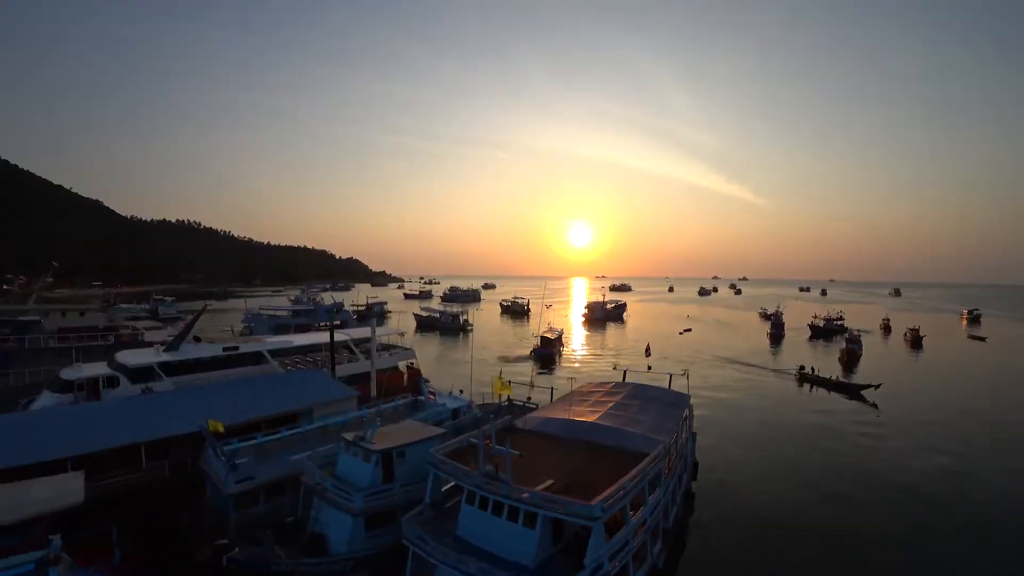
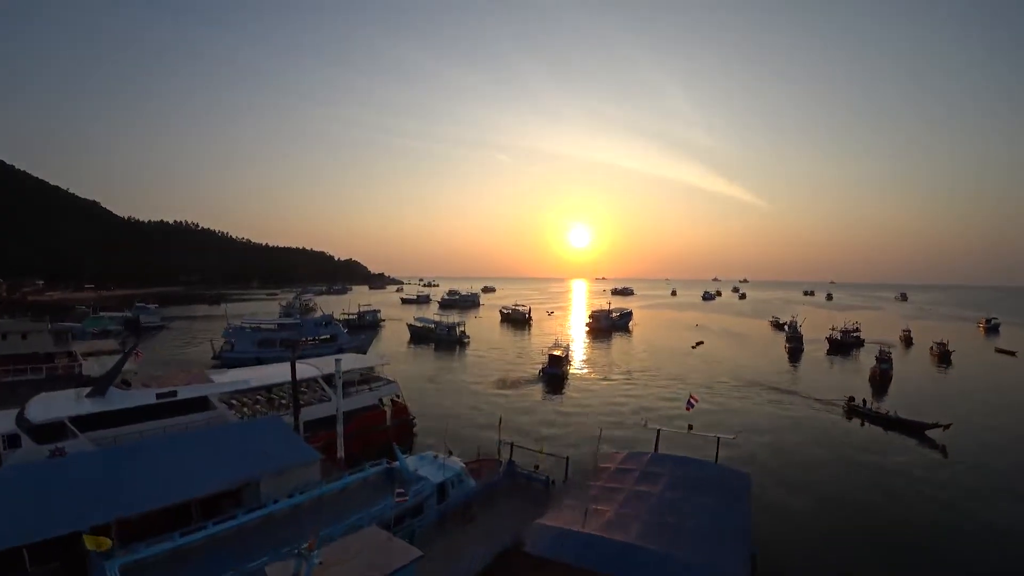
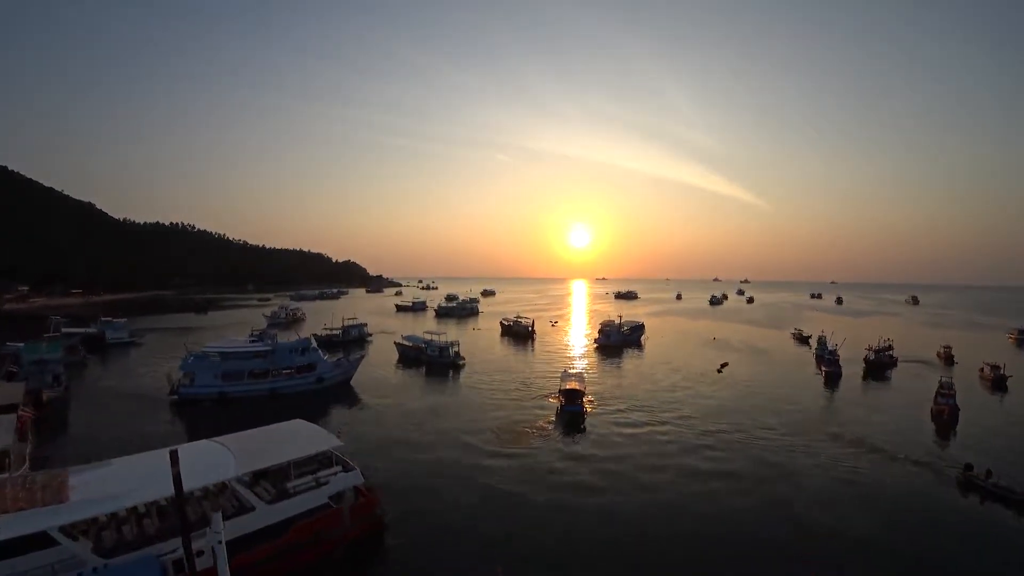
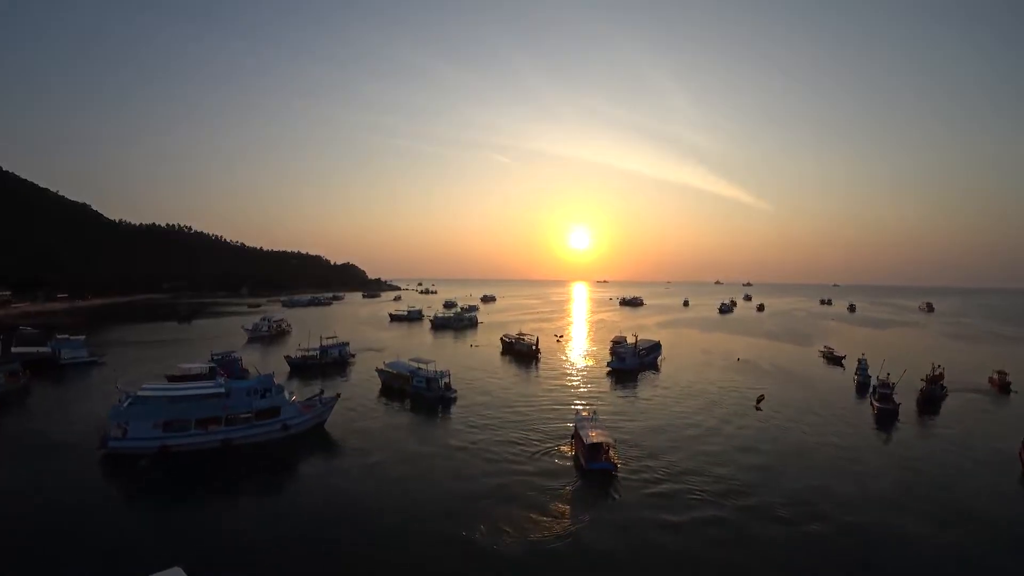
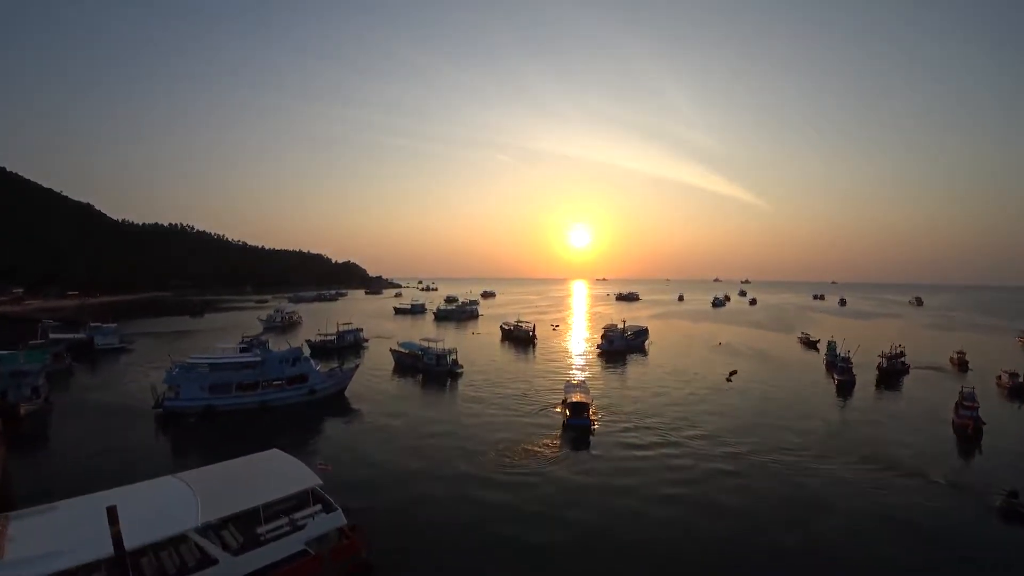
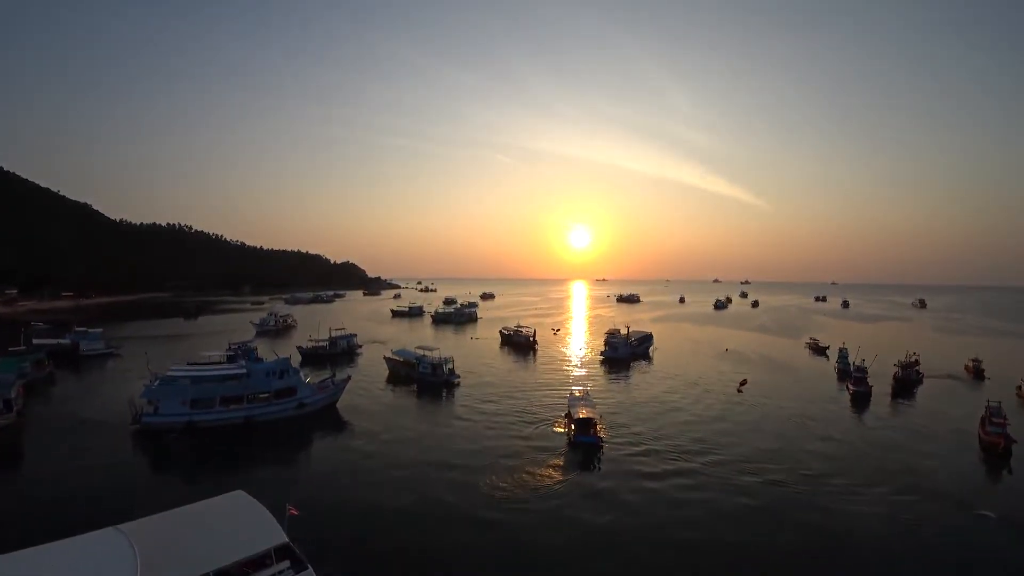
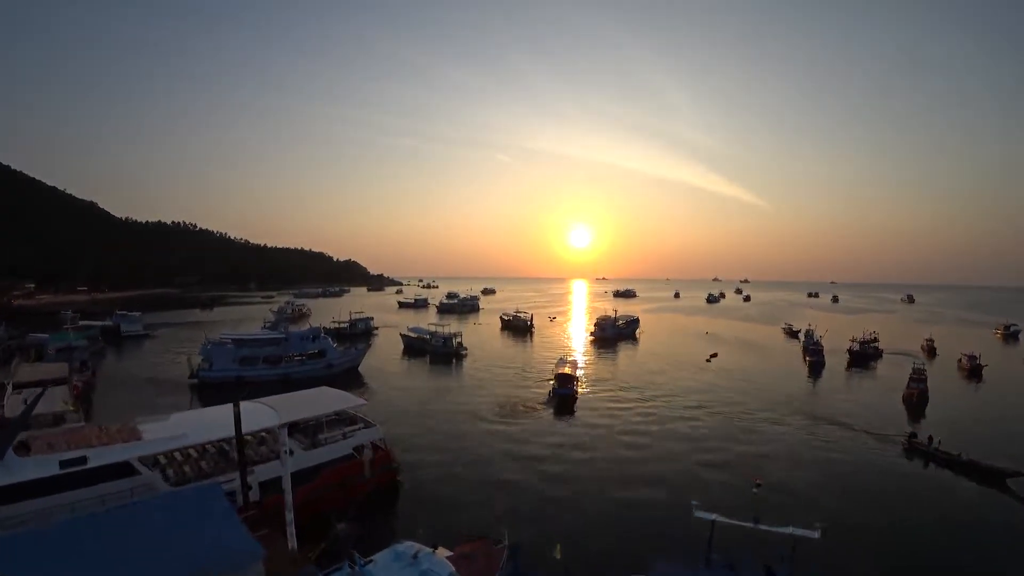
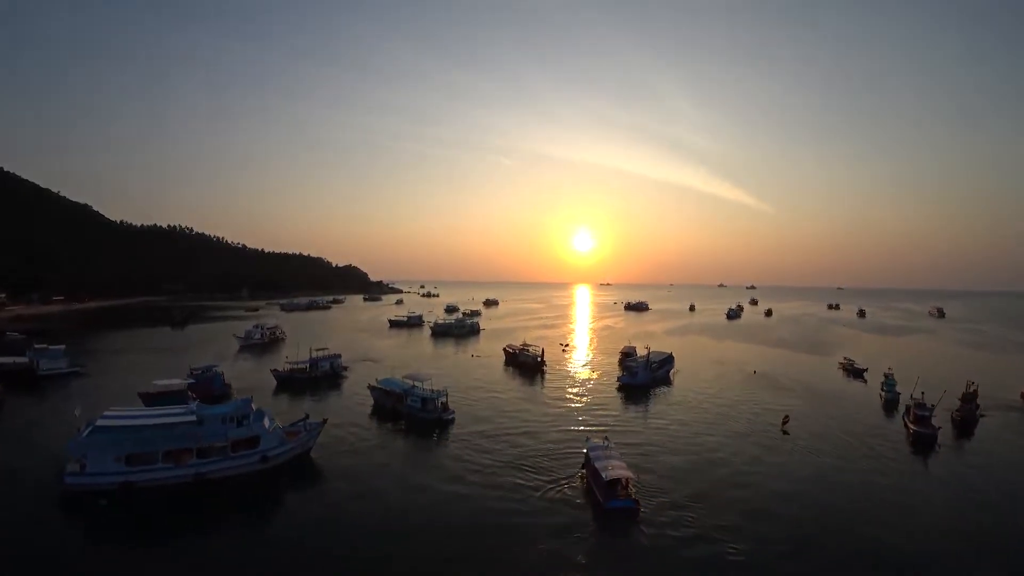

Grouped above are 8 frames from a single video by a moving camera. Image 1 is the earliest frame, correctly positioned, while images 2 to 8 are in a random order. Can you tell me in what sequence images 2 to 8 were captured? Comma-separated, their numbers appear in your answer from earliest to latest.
2, 7, 3, 5, 6, 4, 8
